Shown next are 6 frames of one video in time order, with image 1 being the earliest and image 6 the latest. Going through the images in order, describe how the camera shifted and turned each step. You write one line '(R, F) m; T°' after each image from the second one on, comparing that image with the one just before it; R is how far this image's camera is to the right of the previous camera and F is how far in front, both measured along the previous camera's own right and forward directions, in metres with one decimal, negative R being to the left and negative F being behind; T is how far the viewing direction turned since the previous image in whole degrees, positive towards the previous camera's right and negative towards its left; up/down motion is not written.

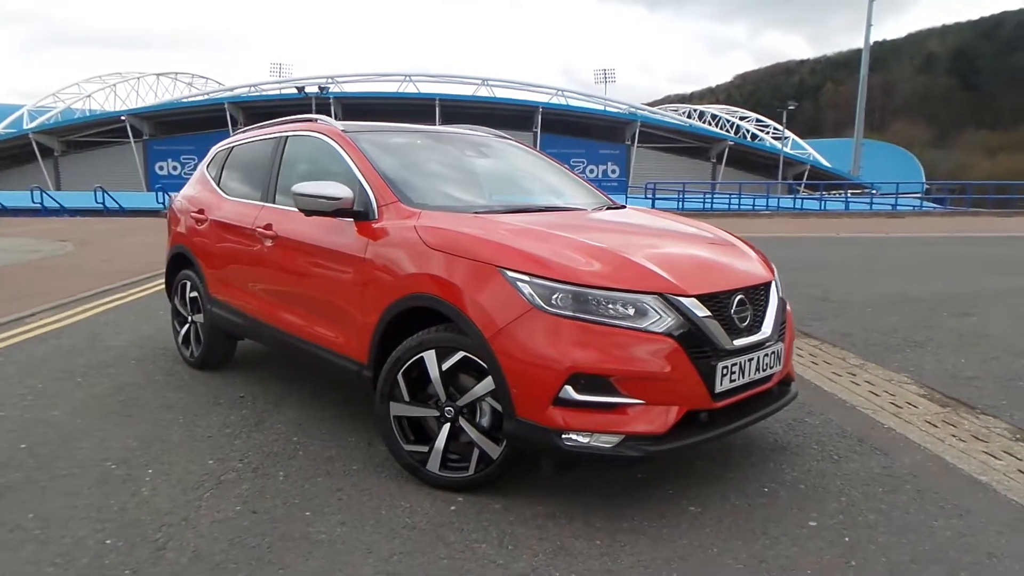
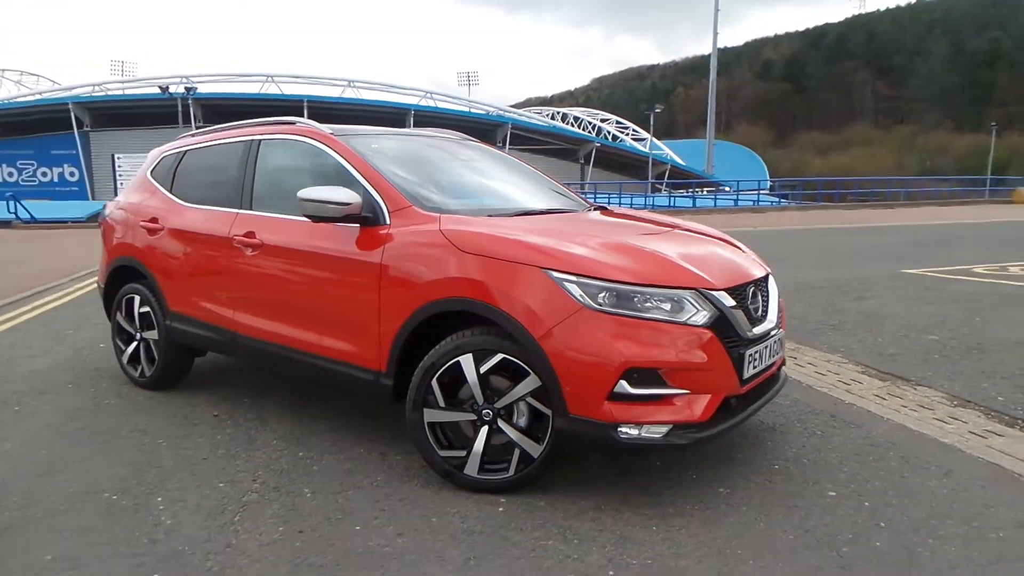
(-0.7, 0.0) m; +10°
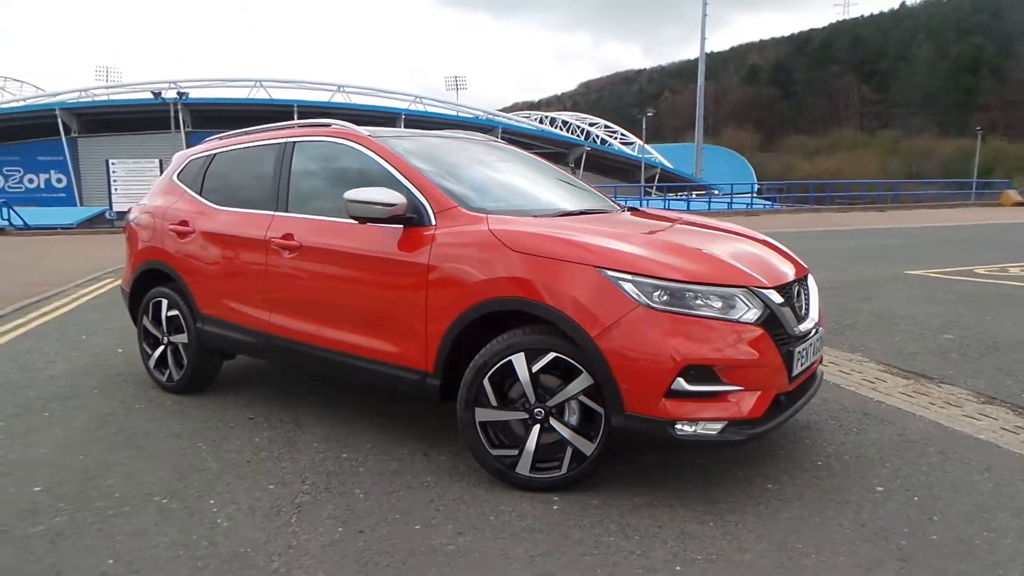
(-0.3, 0.0) m; +1°
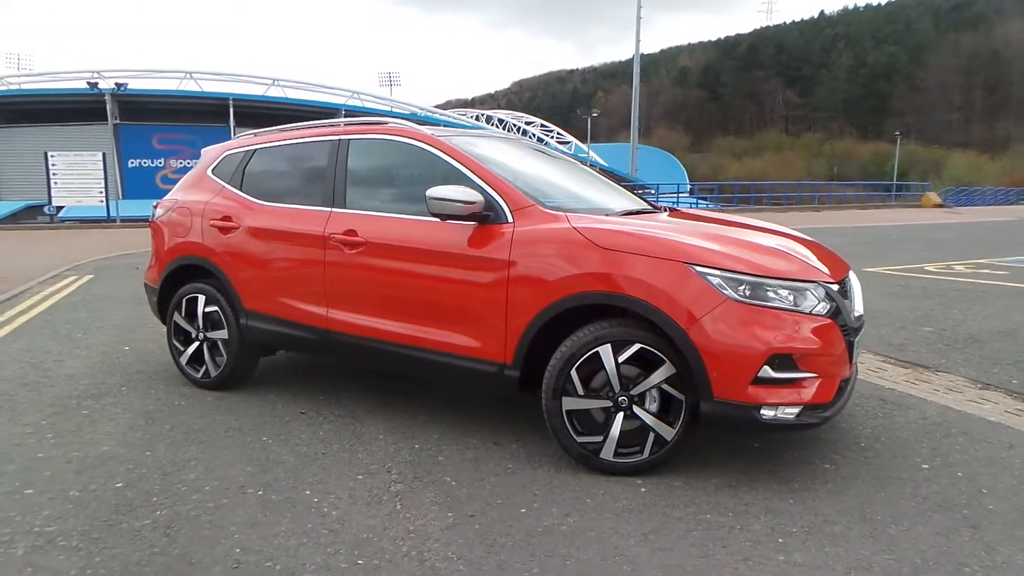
(-0.7, -0.1) m; +5°
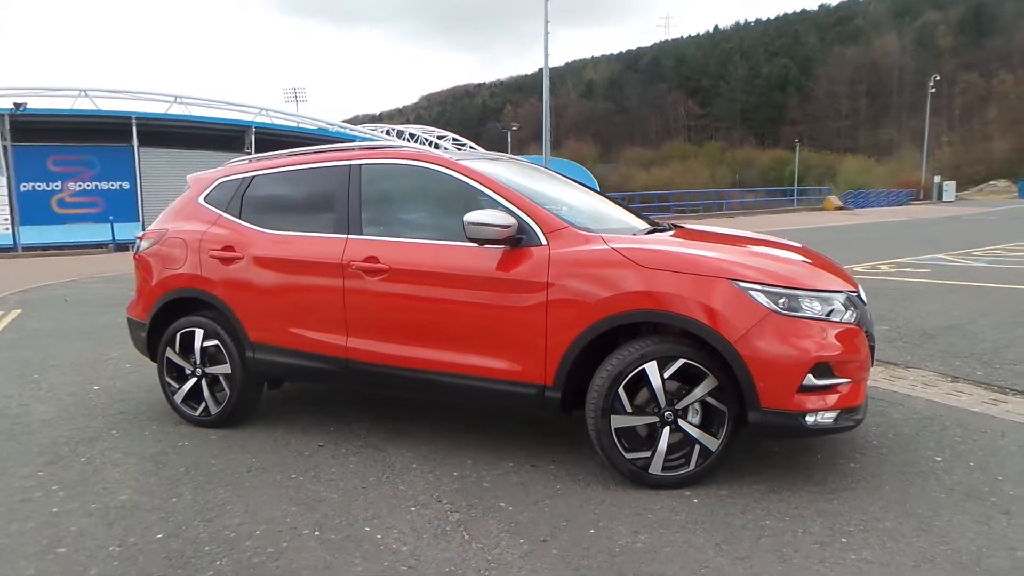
(-0.6, 0.0) m; +7°
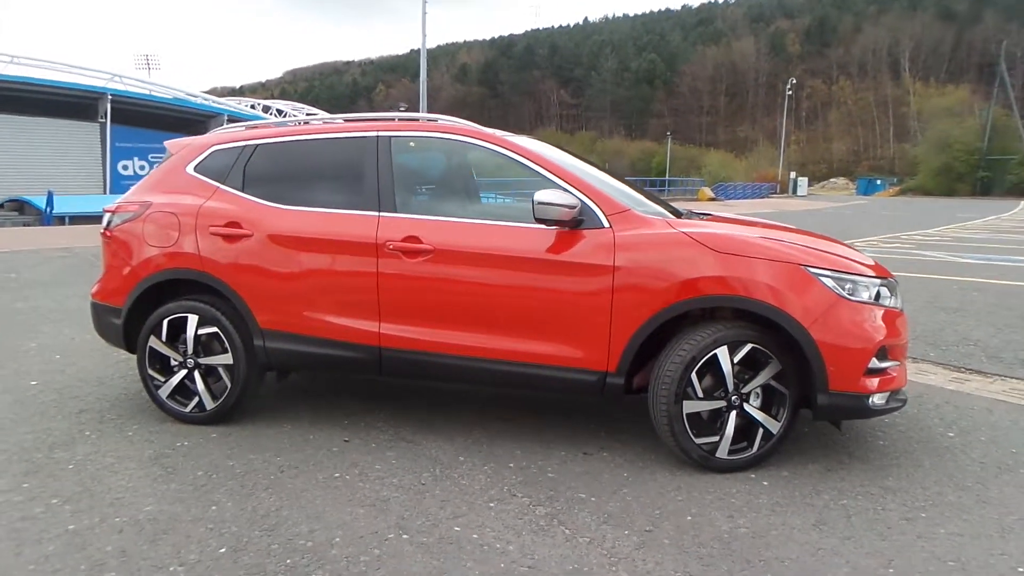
(-0.9, +0.2) m; +10°
